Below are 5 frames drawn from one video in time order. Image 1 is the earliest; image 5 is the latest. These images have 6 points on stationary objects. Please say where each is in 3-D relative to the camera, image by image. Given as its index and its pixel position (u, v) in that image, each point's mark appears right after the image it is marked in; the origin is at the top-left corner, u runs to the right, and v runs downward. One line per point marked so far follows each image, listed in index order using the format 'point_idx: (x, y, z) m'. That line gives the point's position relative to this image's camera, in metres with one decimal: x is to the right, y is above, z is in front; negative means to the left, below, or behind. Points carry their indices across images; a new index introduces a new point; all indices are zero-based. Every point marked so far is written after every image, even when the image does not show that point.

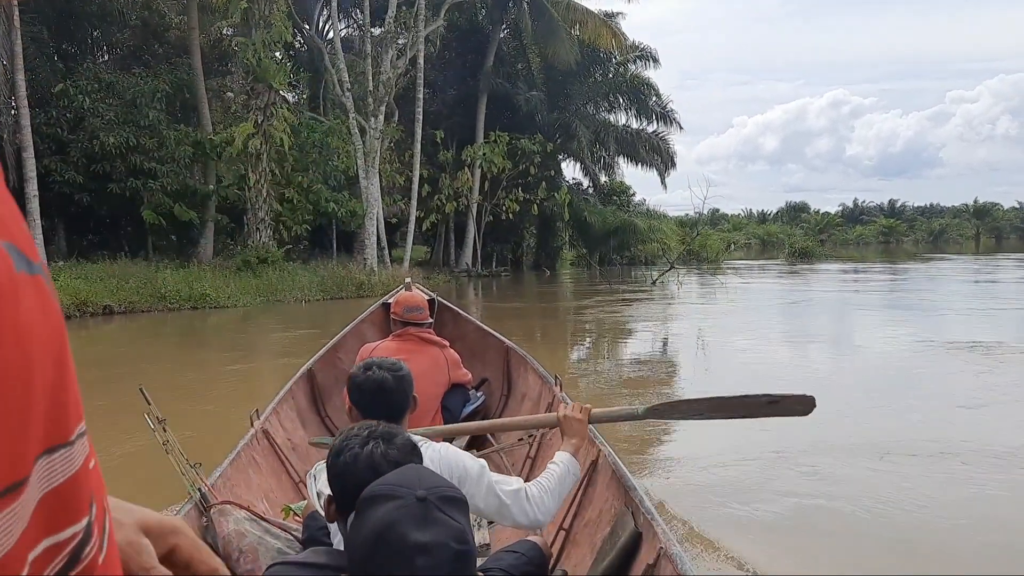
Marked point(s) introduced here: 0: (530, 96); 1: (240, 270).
0: (+0.3, +3.0, +12.1) m
1: (-3.4, +0.2, +9.9) m
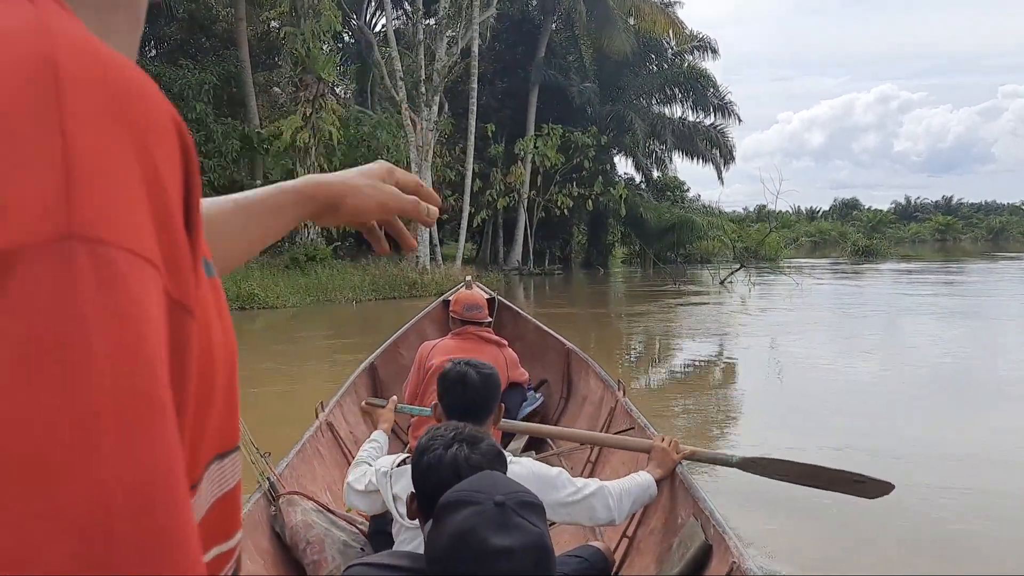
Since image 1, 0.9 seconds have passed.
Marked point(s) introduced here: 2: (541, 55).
0: (+1.1, +3.0, +11.6) m
1: (-2.8, +0.2, +9.7) m
2: (+0.4, +3.4, +11.4) m
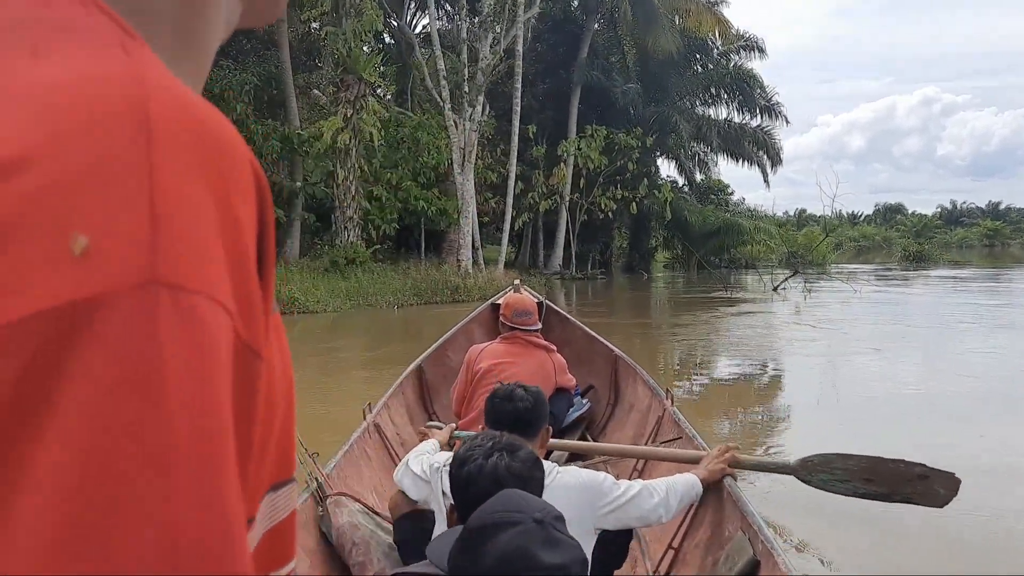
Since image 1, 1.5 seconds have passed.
0: (+1.7, +2.9, +11.4) m
1: (-2.3, +0.2, +9.6) m
2: (+1.0, +3.3, +11.2) m
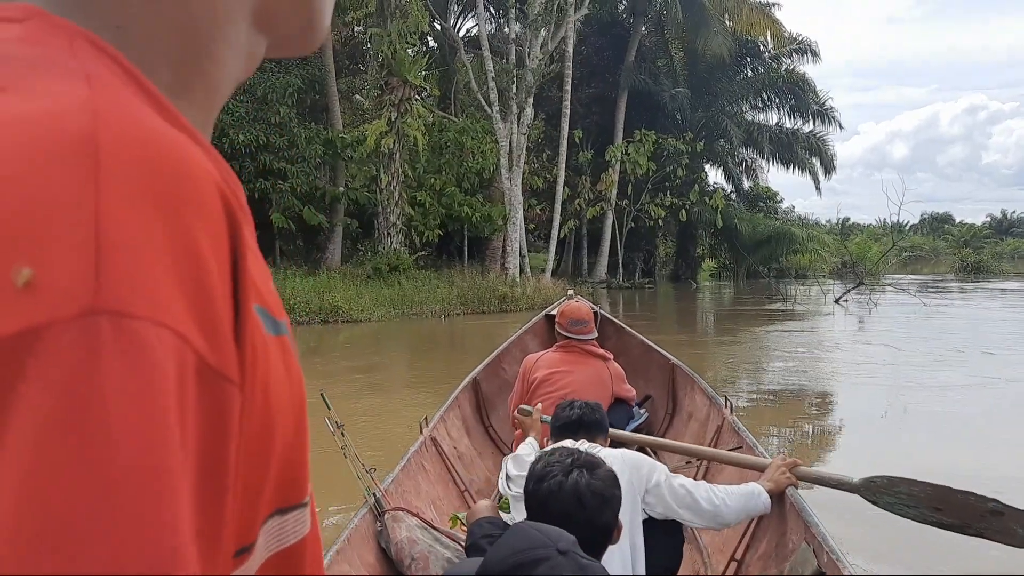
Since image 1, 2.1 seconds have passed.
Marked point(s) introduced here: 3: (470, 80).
0: (+2.3, +2.8, +11.1) m
1: (-1.7, +0.1, +9.4) m
2: (+1.7, +3.2, +10.9) m
3: (-0.5, +2.6, +9.6) m
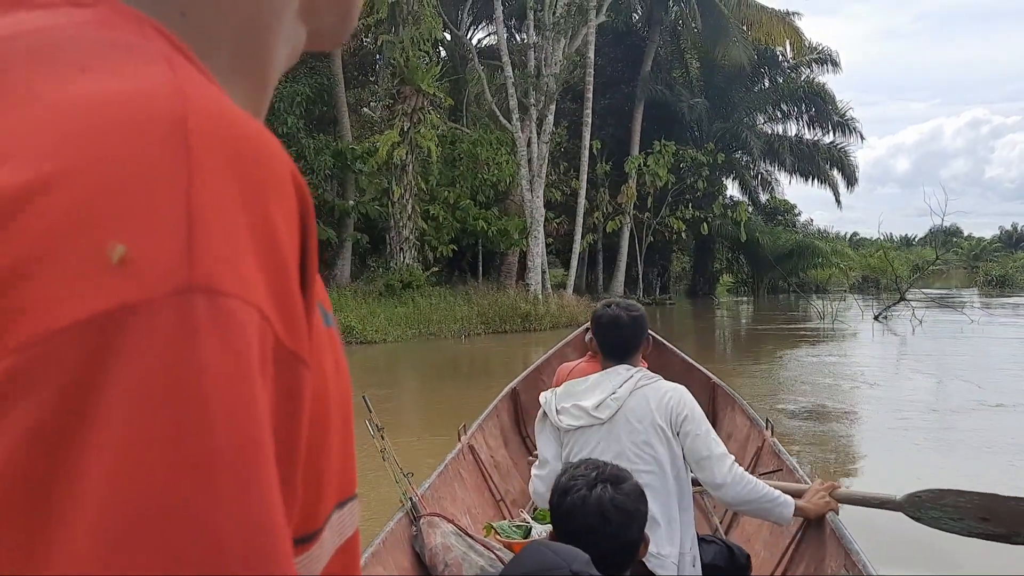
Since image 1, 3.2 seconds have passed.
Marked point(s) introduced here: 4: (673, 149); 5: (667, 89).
0: (+2.5, +2.5, +10.8) m
1: (-1.5, -0.1, +9.1) m
2: (+1.8, +3.0, +10.6) m
3: (-0.4, +2.4, +9.3) m
4: (+2.0, +1.8, +10.2) m
5: (+2.1, +2.8, +11.1) m
